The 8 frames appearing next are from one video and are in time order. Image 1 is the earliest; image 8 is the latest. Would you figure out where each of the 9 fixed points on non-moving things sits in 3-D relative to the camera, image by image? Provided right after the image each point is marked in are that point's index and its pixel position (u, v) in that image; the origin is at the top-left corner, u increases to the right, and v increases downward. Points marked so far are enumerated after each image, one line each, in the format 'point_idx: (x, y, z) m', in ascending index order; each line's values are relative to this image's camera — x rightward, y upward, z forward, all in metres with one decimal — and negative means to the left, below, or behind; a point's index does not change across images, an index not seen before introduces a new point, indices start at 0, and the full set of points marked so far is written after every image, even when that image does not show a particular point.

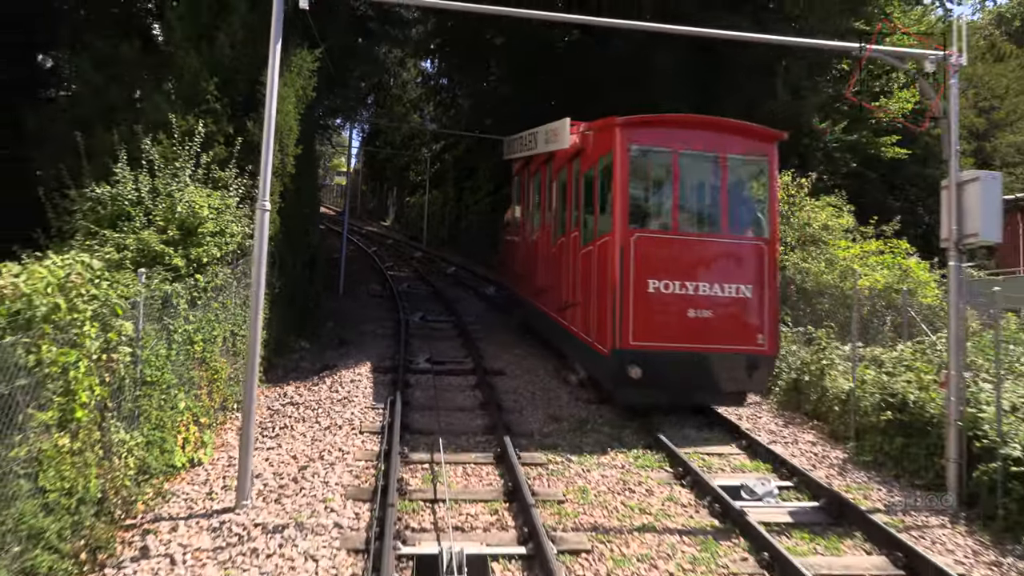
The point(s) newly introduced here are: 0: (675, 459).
0: (+1.5, -1.6, +7.3) m
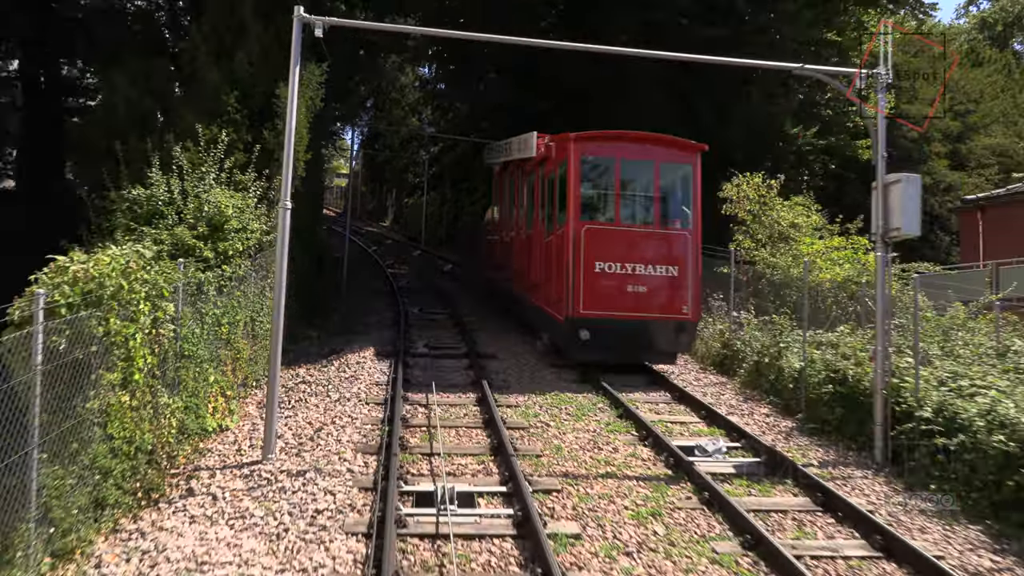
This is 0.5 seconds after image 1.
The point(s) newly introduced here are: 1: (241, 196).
0: (+1.4, -1.5, +8.4) m
1: (-3.4, +1.2, +9.7) m
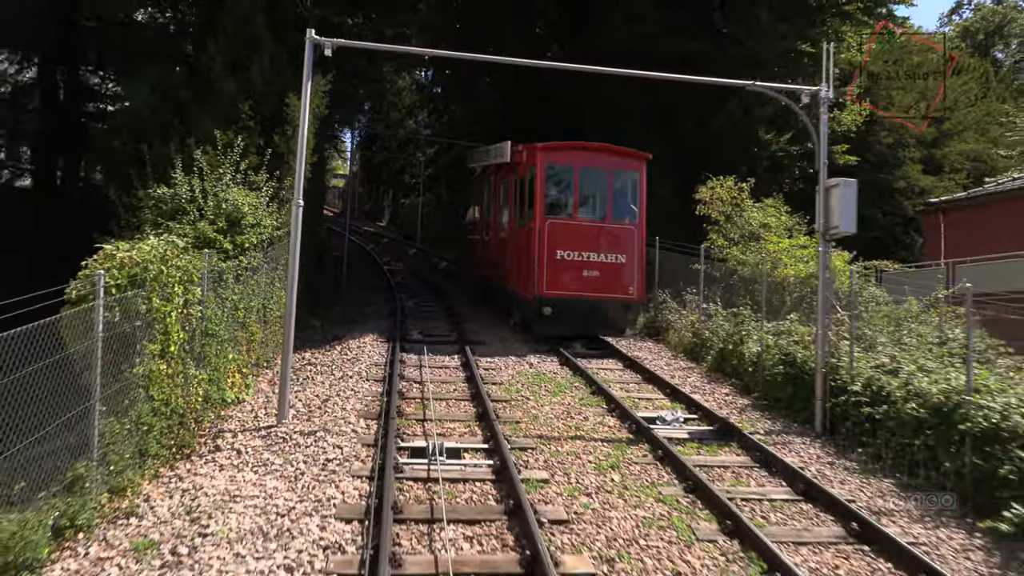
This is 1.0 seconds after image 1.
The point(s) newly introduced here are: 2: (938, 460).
0: (+1.2, -1.4, +9.5) m
1: (-3.6, +1.3, +10.7) m
2: (+4.0, -1.6, +7.3) m
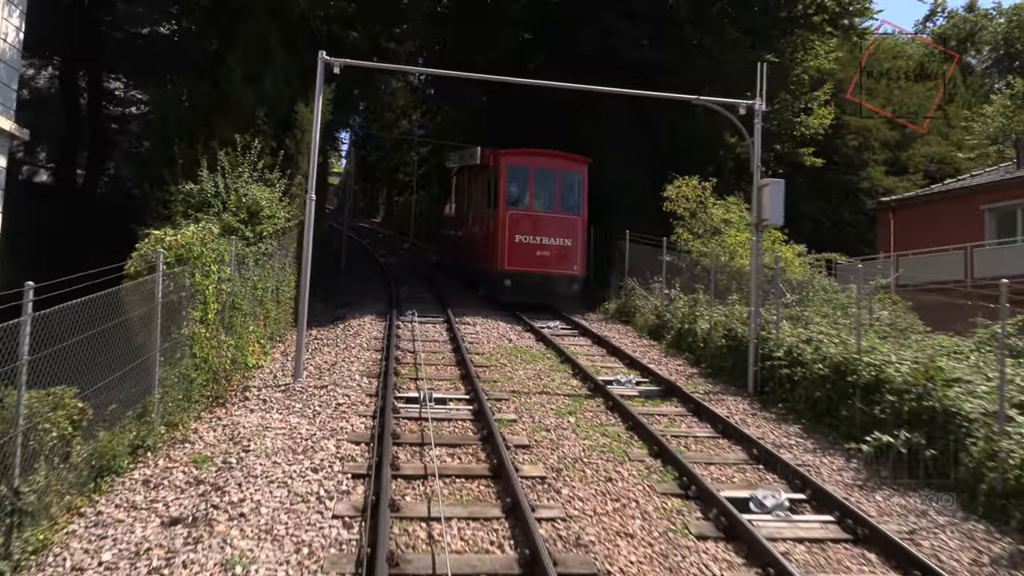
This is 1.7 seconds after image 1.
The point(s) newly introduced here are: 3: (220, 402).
0: (+0.9, -1.1, +11.1) m
1: (-3.9, +1.6, +12.3) m
2: (+3.8, -1.4, +9.0) m
3: (-3.5, -1.4, +9.2) m
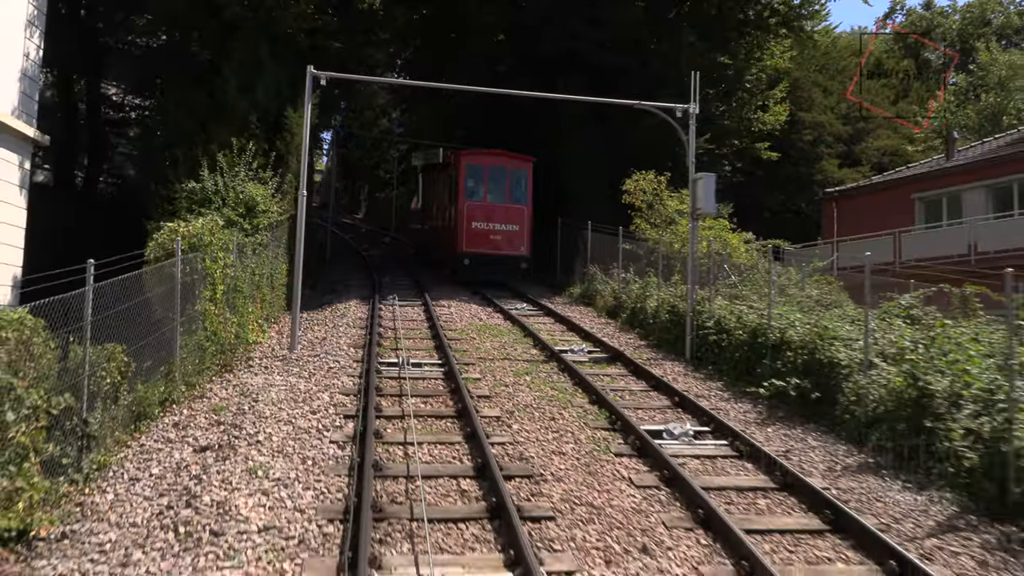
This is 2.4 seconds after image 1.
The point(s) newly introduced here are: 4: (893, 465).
0: (+0.4, -0.8, +12.8) m
1: (-4.5, +1.8, +13.8) m
2: (+3.3, -1.1, +10.7) m
3: (-4.0, -1.1, +10.7) m
4: (+3.7, -1.7, +7.4) m
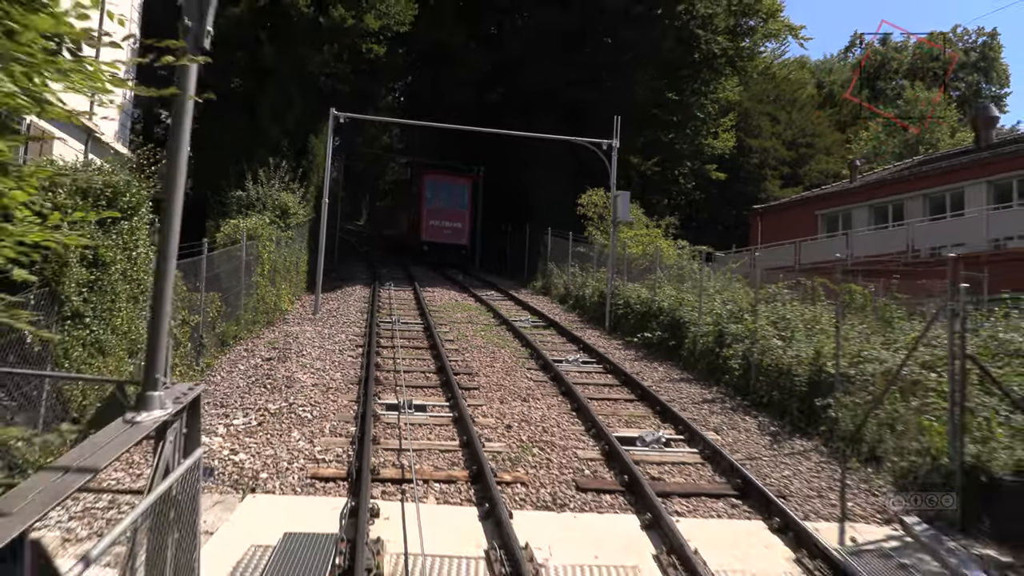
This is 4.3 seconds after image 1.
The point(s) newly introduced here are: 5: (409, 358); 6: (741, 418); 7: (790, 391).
0: (-0.4, -0.5, +17.1) m
1: (-5.2, +2.2, +18.2) m
2: (+2.5, -0.8, +15.0) m
3: (-4.7, -0.7, +15.0) m
4: (+2.9, -1.4, +11.8) m
5: (-1.6, -1.1, +11.8) m
6: (+2.8, -1.6, +9.6) m
7: (+3.5, -1.3, +9.6) m
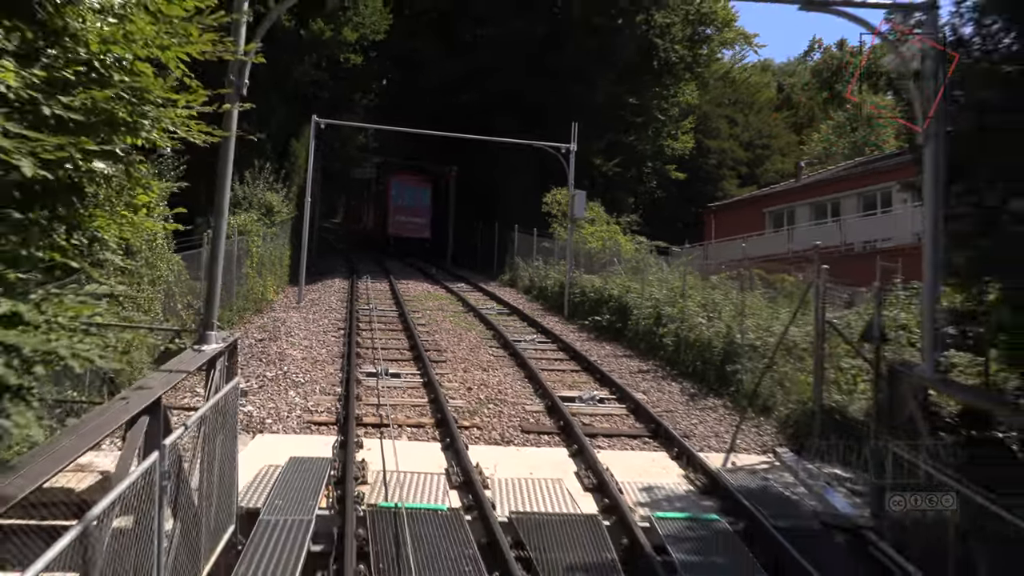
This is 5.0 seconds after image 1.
0: (-1.2, -0.3, +18.8) m
1: (-6.0, +2.4, +19.7) m
2: (+1.8, -0.6, +16.8) m
3: (-5.5, -0.5, +16.5) m
4: (+2.3, -1.2, +13.6) m
5: (-2.2, -0.9, +13.4) m
6: (+2.3, -1.4, +11.3) m
7: (+2.9, -1.1, +11.3) m
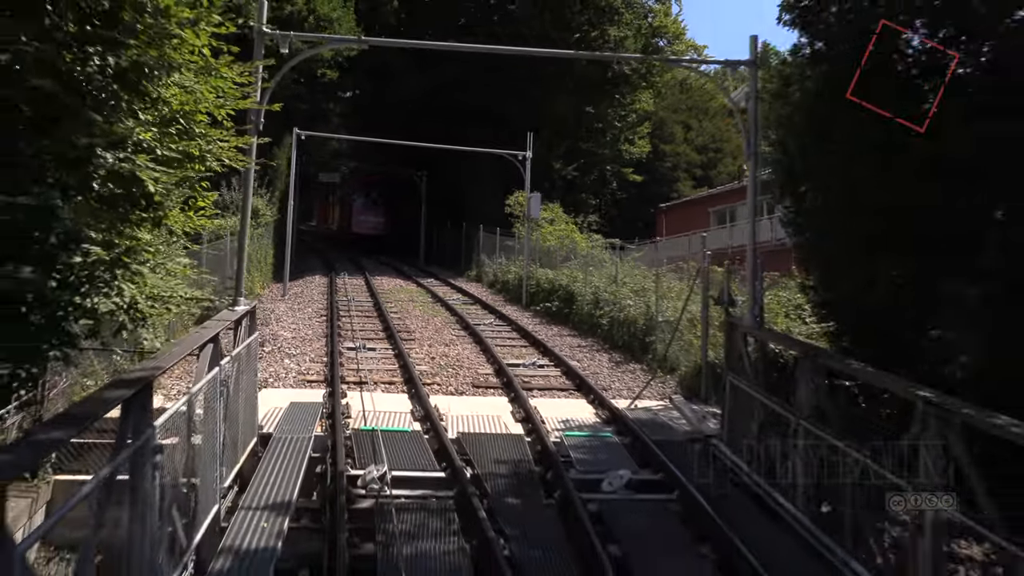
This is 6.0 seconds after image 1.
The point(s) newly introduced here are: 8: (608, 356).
0: (-2.2, -0.2, +20.9) m
1: (-7.1, +2.5, +21.7) m
2: (+0.9, -0.4, +19.0) m
3: (-6.4, -0.4, +18.5) m
4: (+1.5, -0.9, +15.8) m
5: (-3.0, -0.7, +15.5) m
6: (+1.5, -1.2, +13.6) m
7: (+2.2, -0.8, +13.6) m
8: (+1.7, -1.2, +13.4) m
